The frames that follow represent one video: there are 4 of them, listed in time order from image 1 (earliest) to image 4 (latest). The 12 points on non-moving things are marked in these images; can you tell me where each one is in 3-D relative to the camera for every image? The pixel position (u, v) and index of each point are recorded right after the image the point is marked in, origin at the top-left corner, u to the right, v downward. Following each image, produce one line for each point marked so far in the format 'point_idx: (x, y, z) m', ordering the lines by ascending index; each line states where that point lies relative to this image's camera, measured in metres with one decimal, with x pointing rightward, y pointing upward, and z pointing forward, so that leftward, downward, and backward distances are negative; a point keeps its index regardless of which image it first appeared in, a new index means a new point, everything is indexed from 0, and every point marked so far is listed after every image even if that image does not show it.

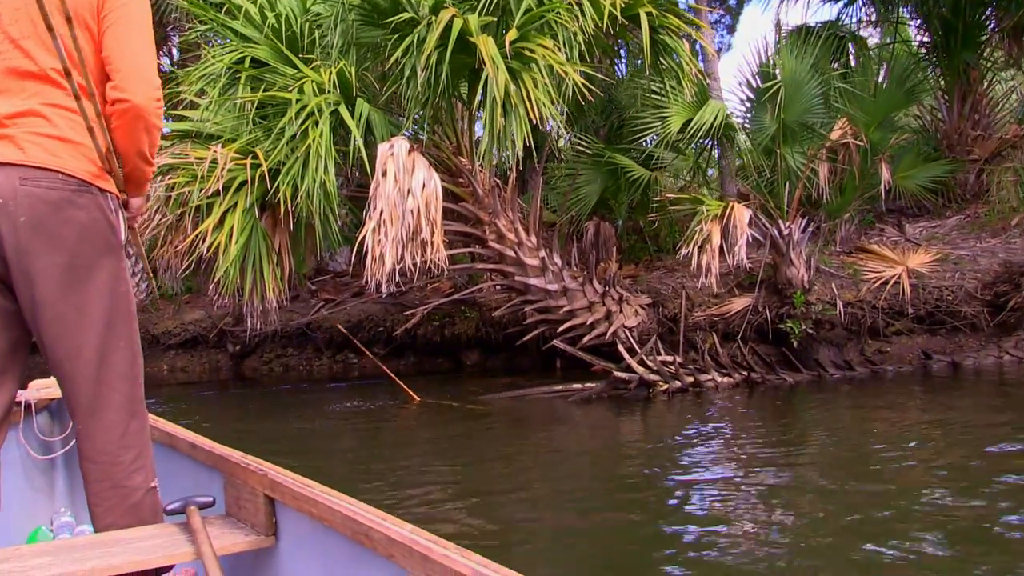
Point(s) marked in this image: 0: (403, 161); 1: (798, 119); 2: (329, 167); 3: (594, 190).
0: (-0.7, +0.8, +4.9) m
1: (+2.5, +1.5, +7.0) m
2: (-1.2, +0.8, +5.2) m
3: (+0.8, +1.0, +7.6) m
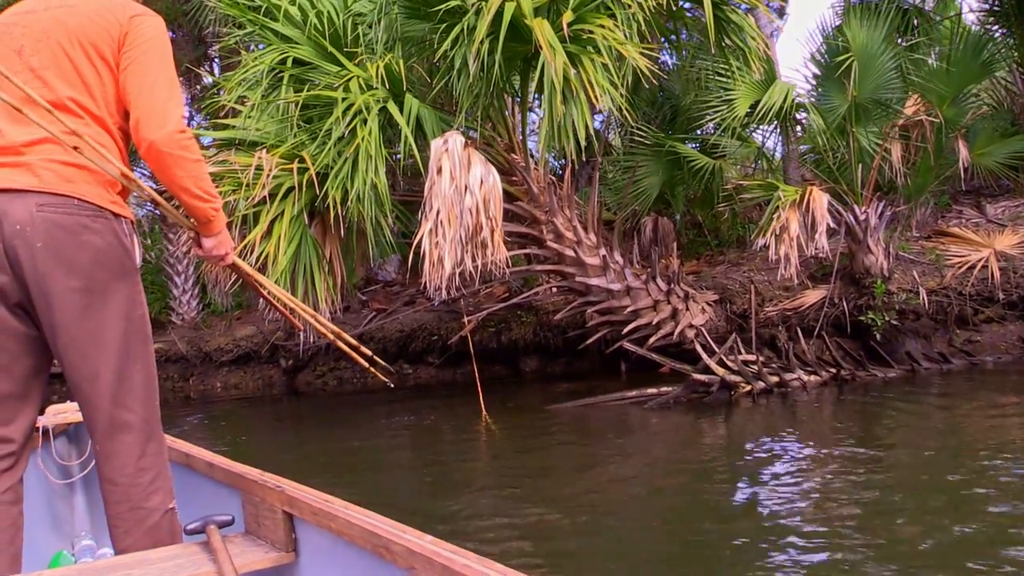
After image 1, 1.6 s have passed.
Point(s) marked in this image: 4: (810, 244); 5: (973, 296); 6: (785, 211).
0: (-0.3, +0.8, +4.6) m
1: (+3.0, +1.6, +6.5) m
2: (-0.8, +0.8, +4.9) m
3: (+1.3, +1.0, +7.2) m
4: (+2.2, +0.3, +5.8) m
5: (+4.4, -0.1, +7.4) m
6: (+2.0, +0.6, +5.7) m
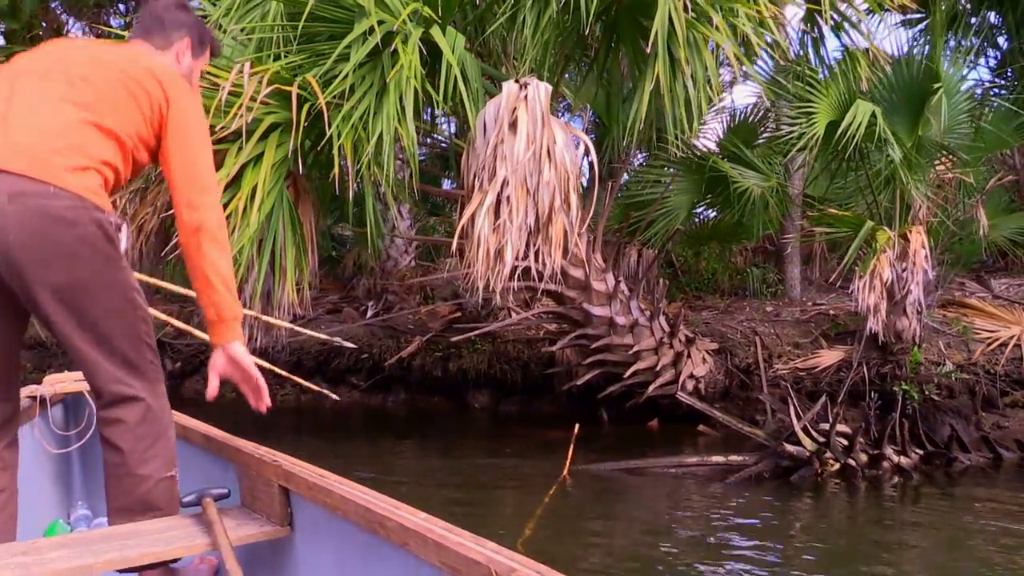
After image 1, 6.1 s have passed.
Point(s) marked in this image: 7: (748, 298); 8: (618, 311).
0: (+0.1, +0.7, +3.3) m
1: (+3.2, +1.1, +5.7) m
2: (-0.5, +0.8, +3.5) m
3: (+1.3, +0.7, +6.1) m
4: (+2.4, 0.0, +4.8) m
5: (+4.2, -0.8, +6.8) m
6: (+2.2, +0.2, +4.7) m
7: (+2.6, -0.1, +8.4) m
8: (+0.8, -0.2, +6.1) m
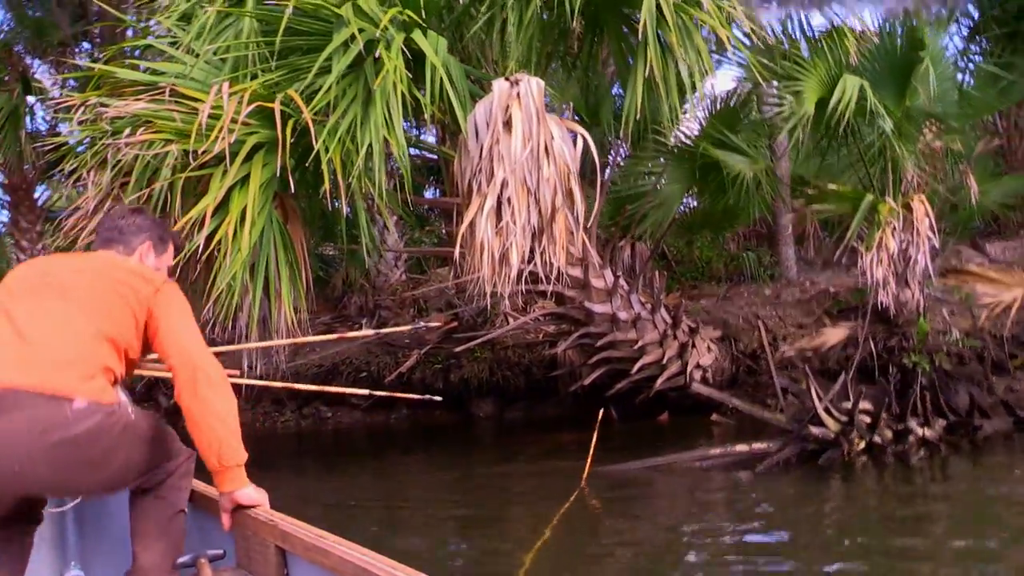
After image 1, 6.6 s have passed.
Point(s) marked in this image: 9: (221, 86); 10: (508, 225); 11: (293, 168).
0: (+0.1, +0.7, +3.1) m
1: (+3.0, +1.3, +5.6) m
2: (-0.5, +0.7, +3.4) m
3: (+1.3, +0.8, +6.0) m
4: (+2.4, +0.1, +4.7) m
5: (+4.3, -0.4, +6.7) m
6: (+2.2, +0.4, +4.6) m
7: (+2.5, +0.1, +8.4) m
8: (+0.8, -0.1, +6.0) m
9: (-1.3, +0.9, +3.5) m
10: (-0.1, +0.3, +3.1) m
11: (-1.1, +0.5, +3.7) m
